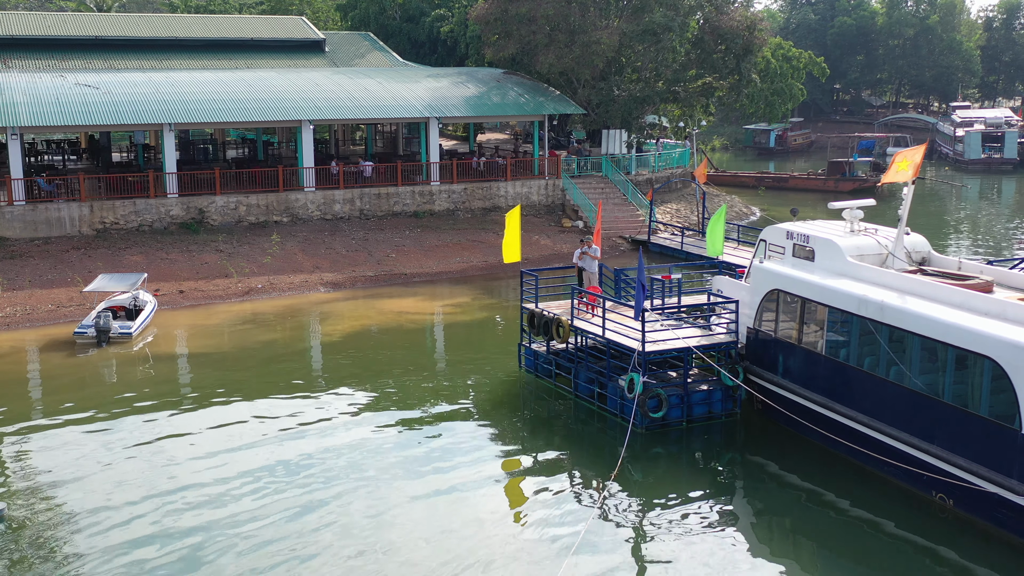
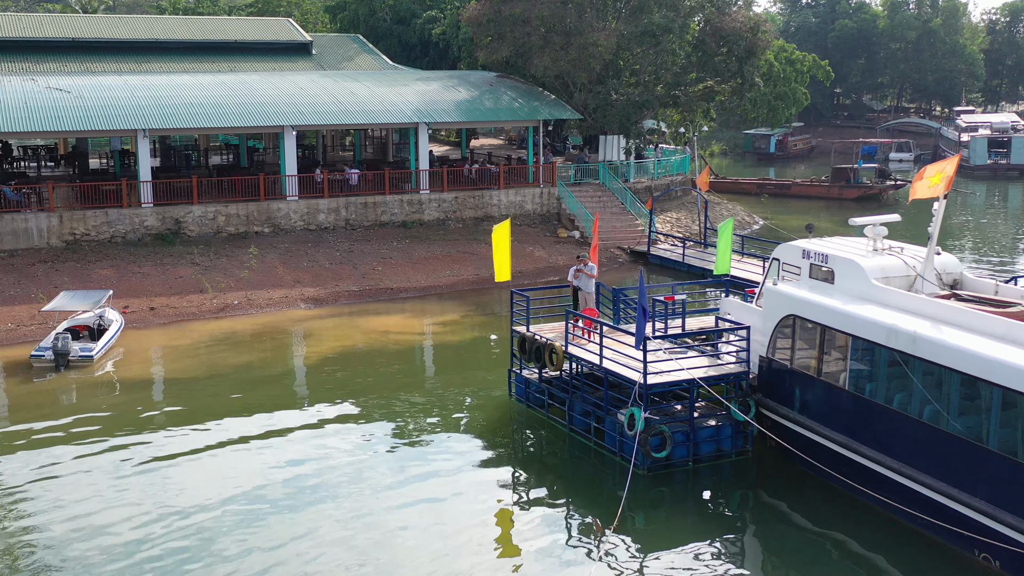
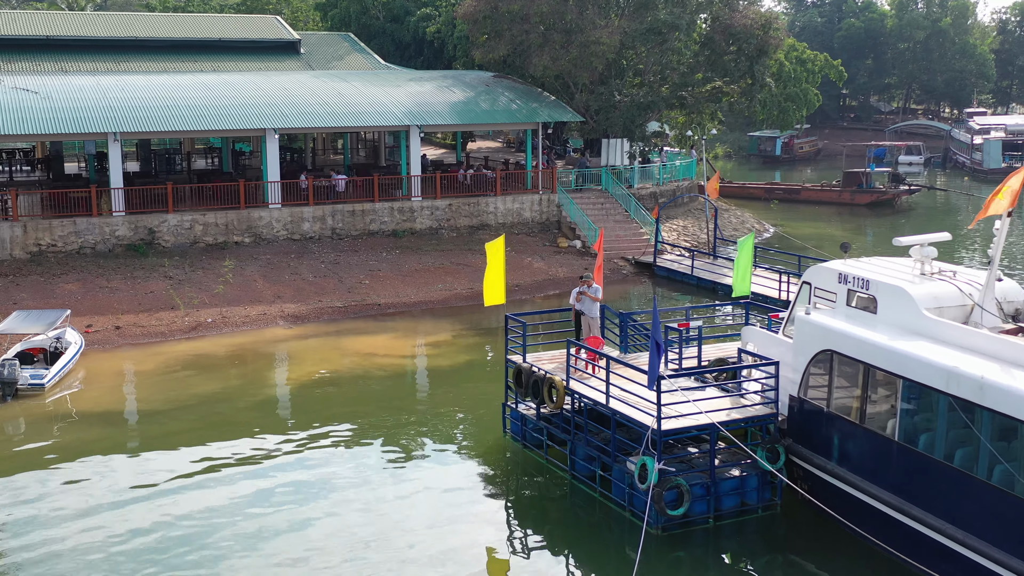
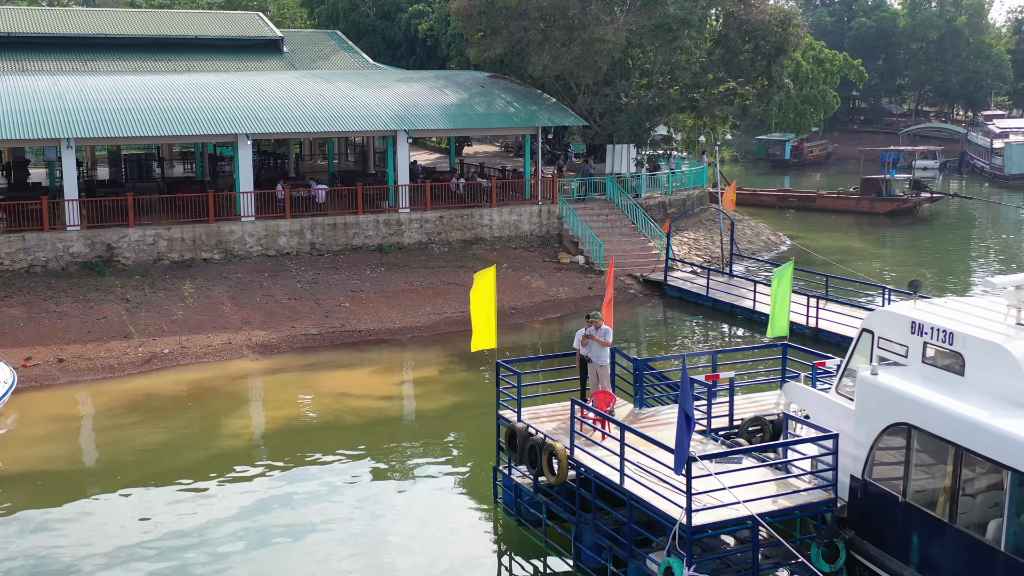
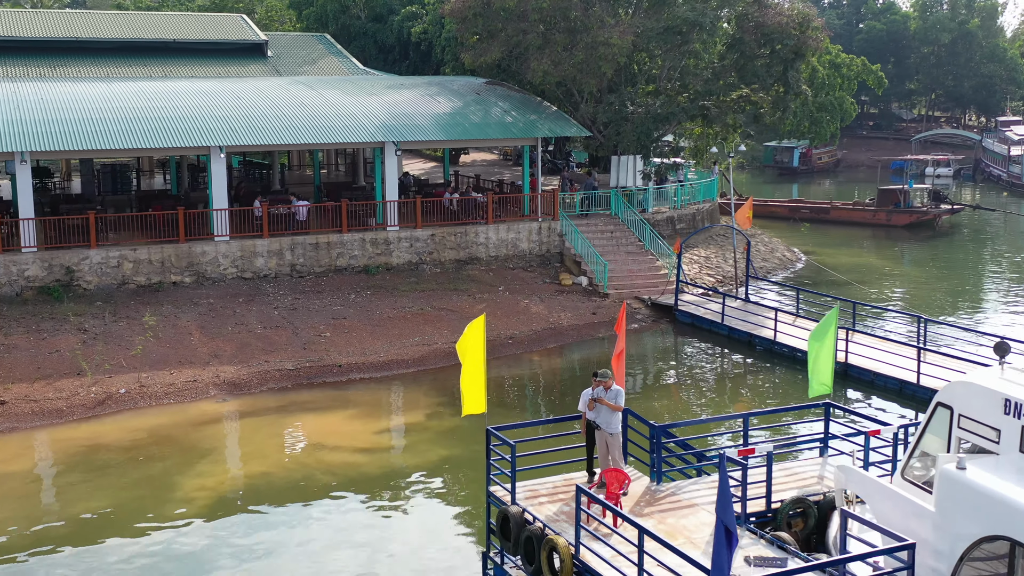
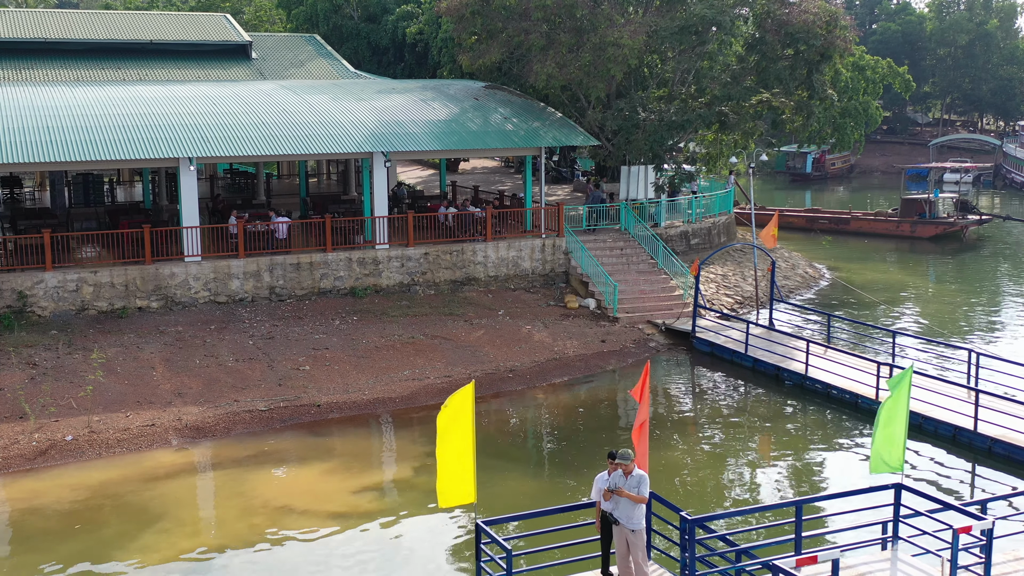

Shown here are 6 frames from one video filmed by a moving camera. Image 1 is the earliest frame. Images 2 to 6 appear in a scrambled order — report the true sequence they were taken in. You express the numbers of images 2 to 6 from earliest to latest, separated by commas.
2, 3, 4, 5, 6
